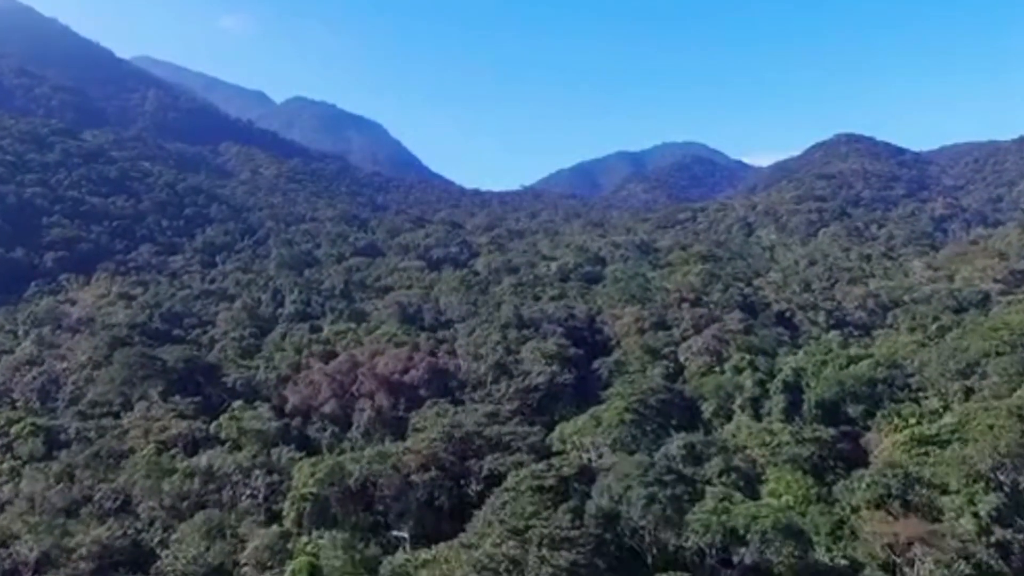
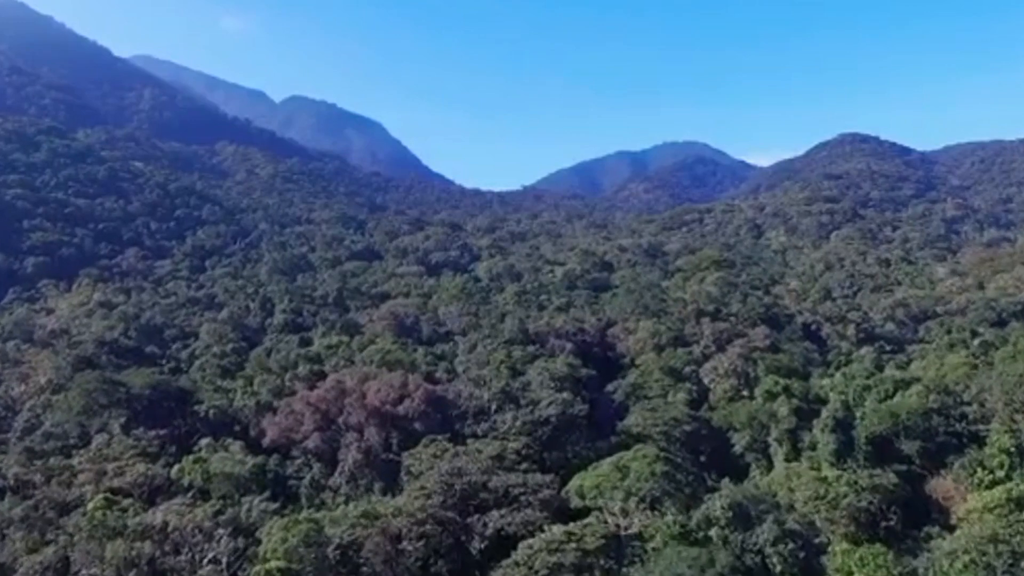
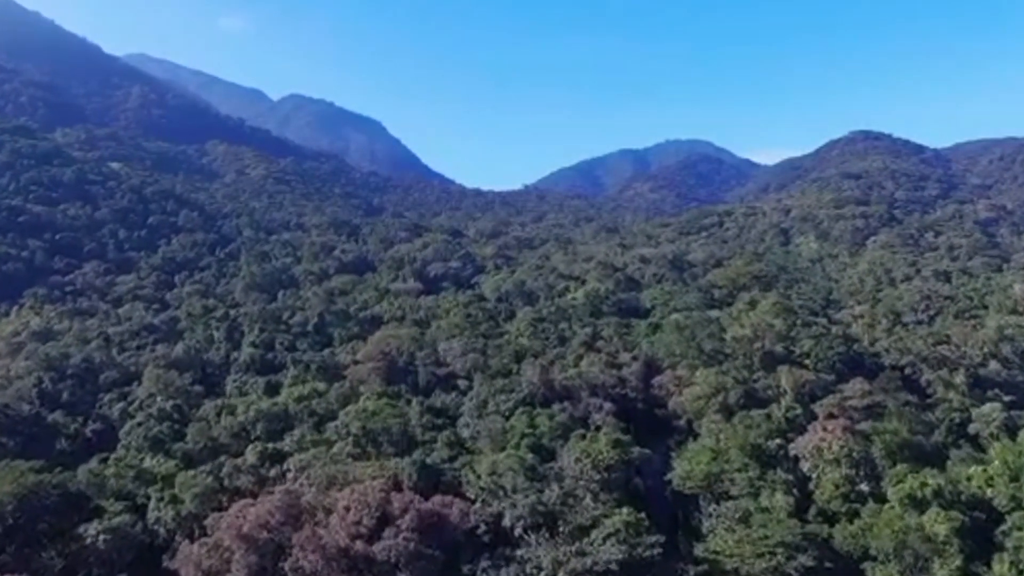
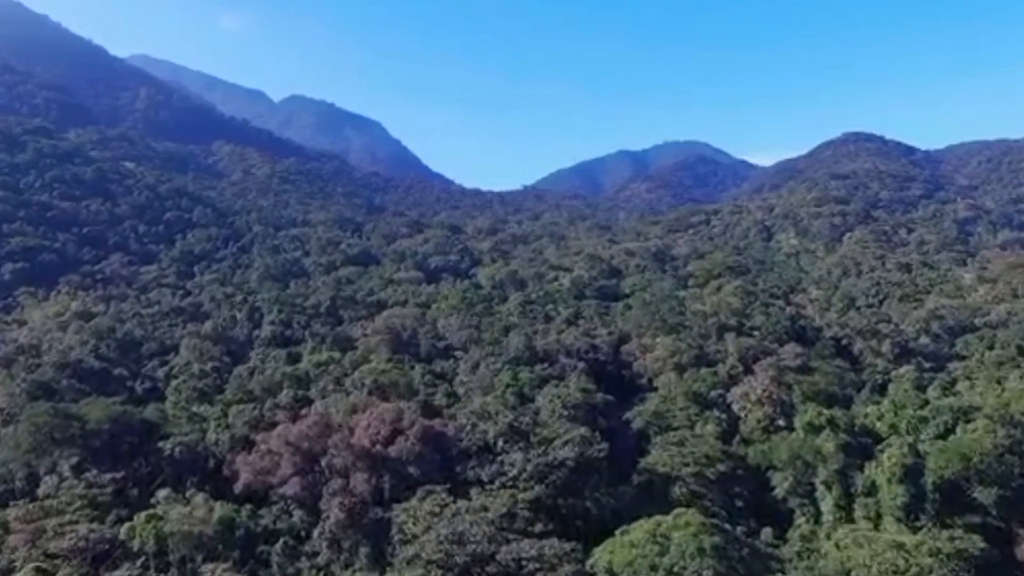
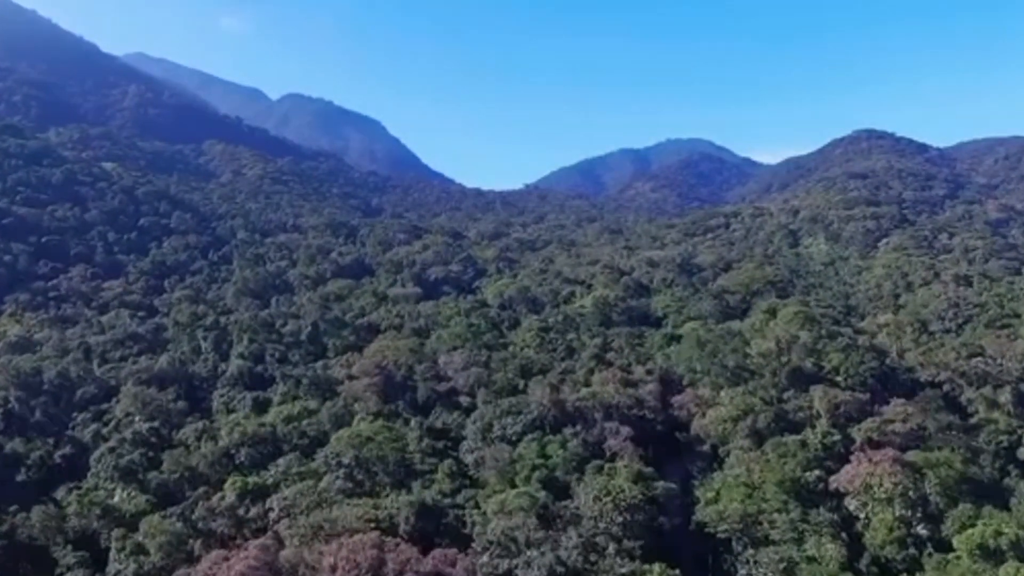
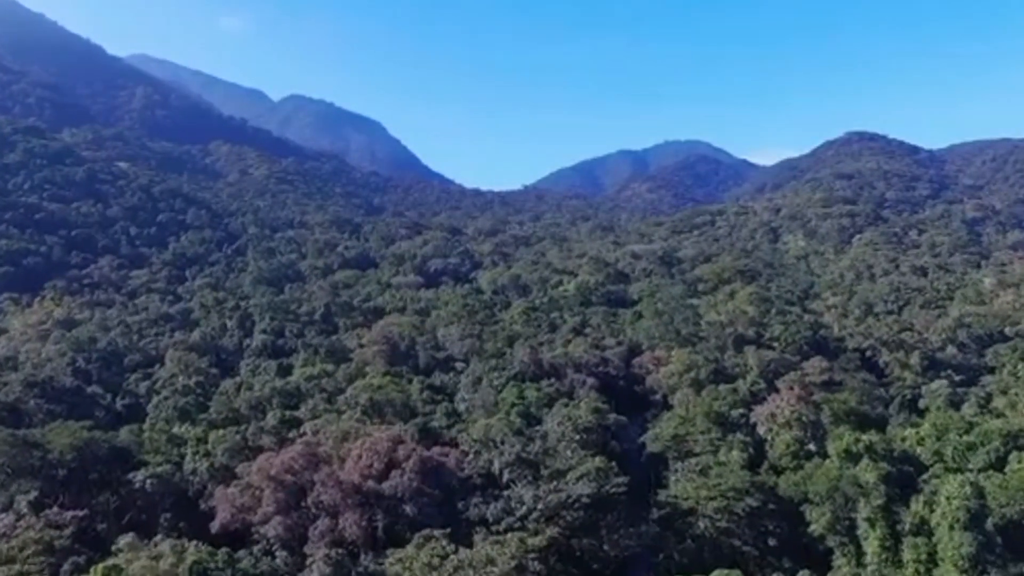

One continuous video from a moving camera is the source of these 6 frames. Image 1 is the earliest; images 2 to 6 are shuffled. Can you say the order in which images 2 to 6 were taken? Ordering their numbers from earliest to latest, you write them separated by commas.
2, 4, 6, 3, 5
